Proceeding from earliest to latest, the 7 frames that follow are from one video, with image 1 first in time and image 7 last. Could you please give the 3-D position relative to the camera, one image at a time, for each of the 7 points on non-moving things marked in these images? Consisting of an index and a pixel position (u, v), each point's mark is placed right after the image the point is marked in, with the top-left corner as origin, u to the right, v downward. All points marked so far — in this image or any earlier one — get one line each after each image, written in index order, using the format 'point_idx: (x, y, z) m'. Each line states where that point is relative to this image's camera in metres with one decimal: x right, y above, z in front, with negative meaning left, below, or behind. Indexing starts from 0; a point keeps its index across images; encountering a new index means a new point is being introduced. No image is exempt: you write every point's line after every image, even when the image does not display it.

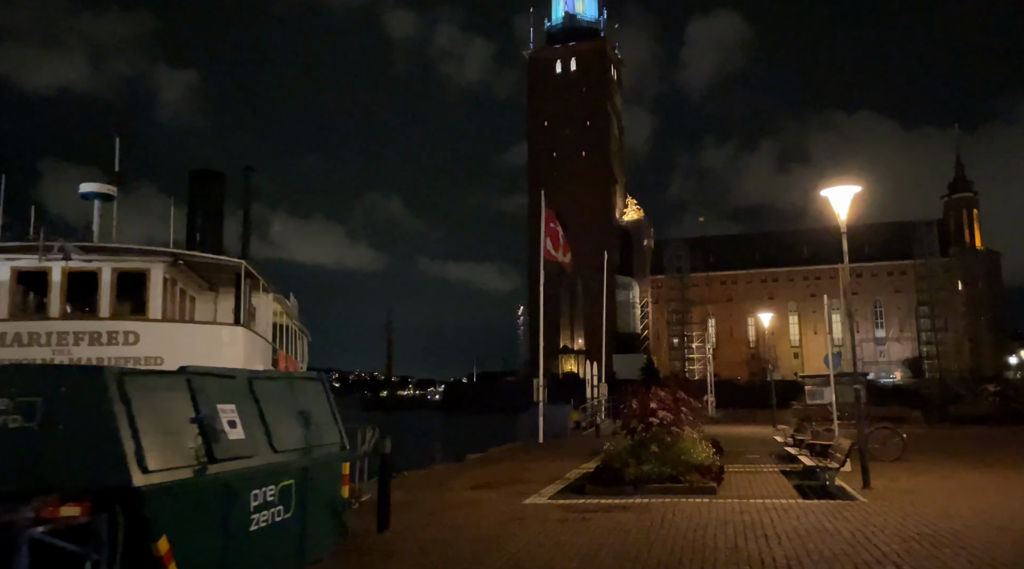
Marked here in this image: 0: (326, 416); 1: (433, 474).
0: (-2.4, -1.7, +10.1) m
1: (-1.9, -4.7, +19.3) m
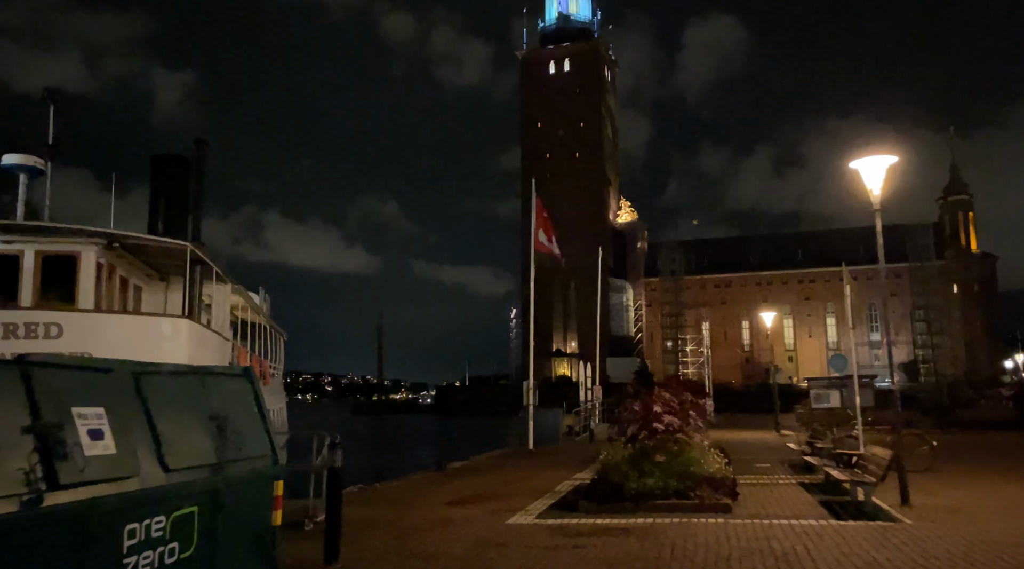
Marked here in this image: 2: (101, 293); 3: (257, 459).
0: (-2.6, -1.4, +8.0) m
1: (-2.2, -4.5, +17.2) m
2: (-8.0, -0.2, +15.2) m
3: (-2.5, -1.7, +7.7) m
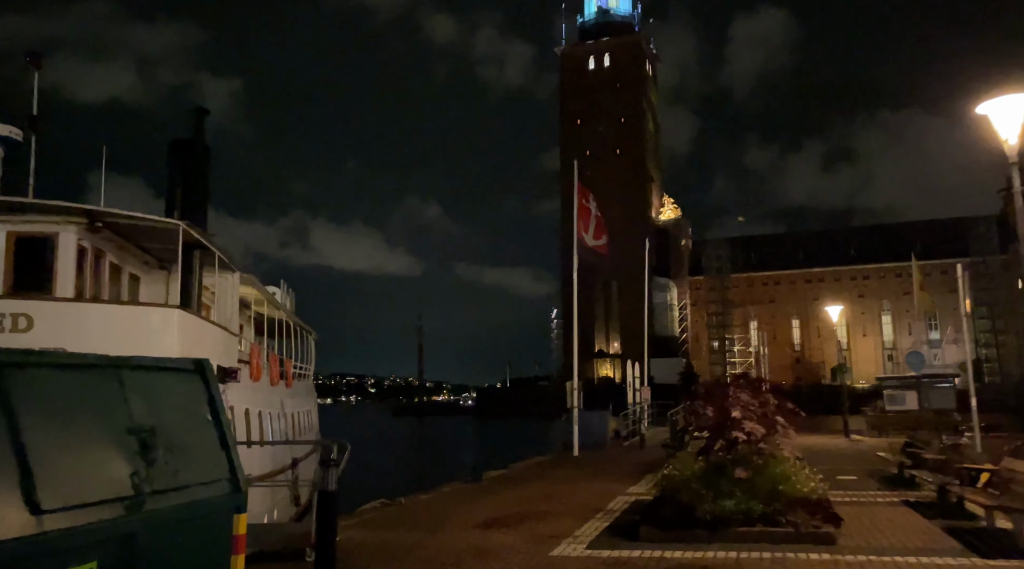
0: (-2.3, -1.1, +5.8) m
1: (-1.4, -4.2, +14.9) m
2: (-7.3, +0.1, +13.3) m
3: (-2.2, -1.4, +5.6) m
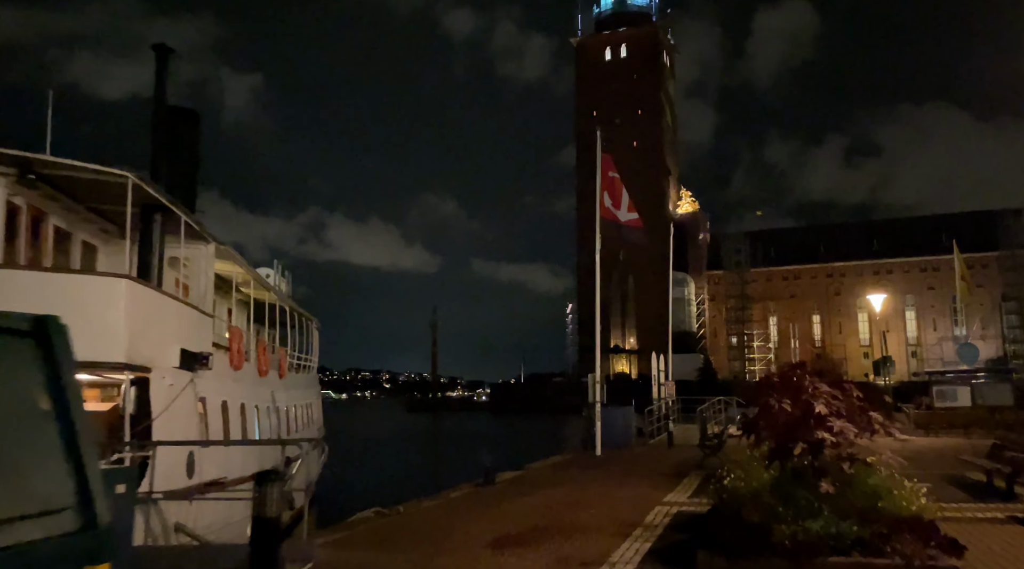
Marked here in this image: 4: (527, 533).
0: (-2.2, -0.7, +3.5) m
1: (-1.1, -3.7, +12.7) m
2: (-7.0, +0.5, +11.1) m
3: (-2.1, -1.0, +3.3) m
4: (+0.2, -3.4, +10.8) m
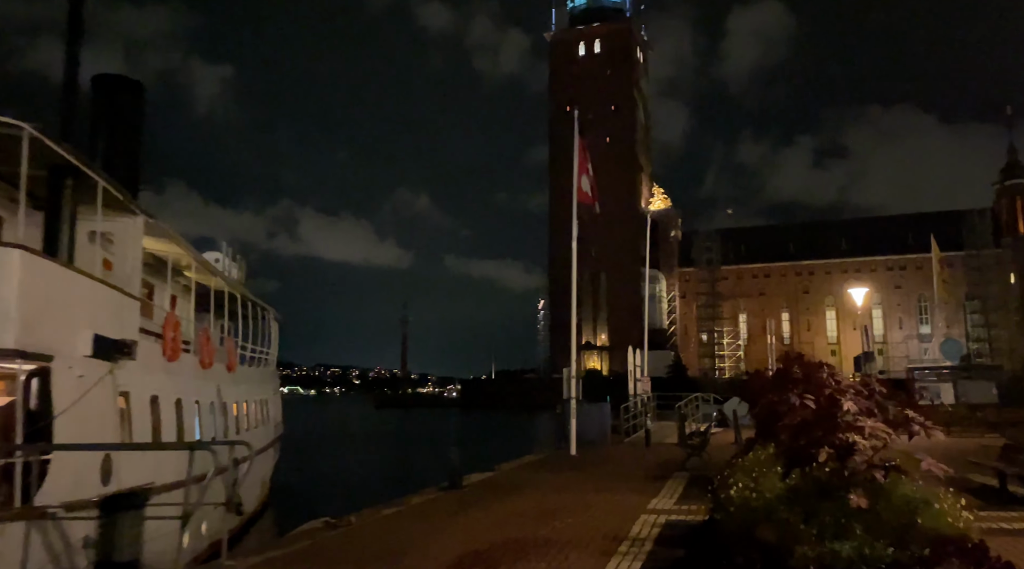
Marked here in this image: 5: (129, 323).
0: (-2.3, -0.4, +2.0) m
1: (-1.6, -3.4, +11.2) m
2: (-7.4, +0.9, +9.3) m
3: (-2.2, -0.7, +1.8) m
4: (-0.2, -3.2, +9.4) m
5: (-5.7, -0.5, +11.6) m
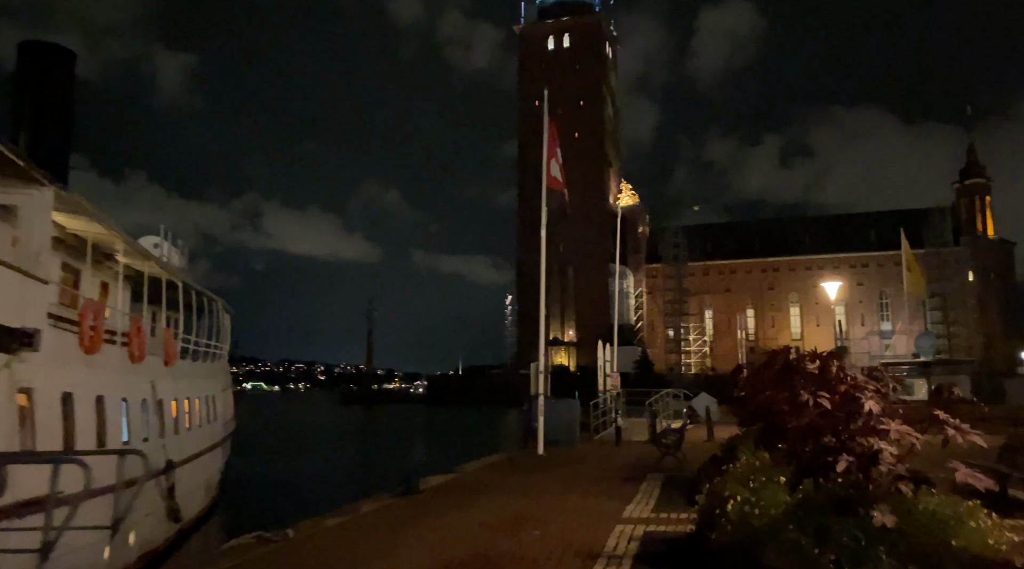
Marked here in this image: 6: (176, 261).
0: (-2.4, -0.2, +0.7) m
1: (-2.1, -3.2, +9.9) m
2: (-7.8, +1.1, +7.8) m
3: (-2.3, -0.6, +0.4) m
4: (-0.6, -3.0, +8.2) m
5: (-6.2, -0.3, +10.1) m
6: (-8.3, +0.6, +19.3) m
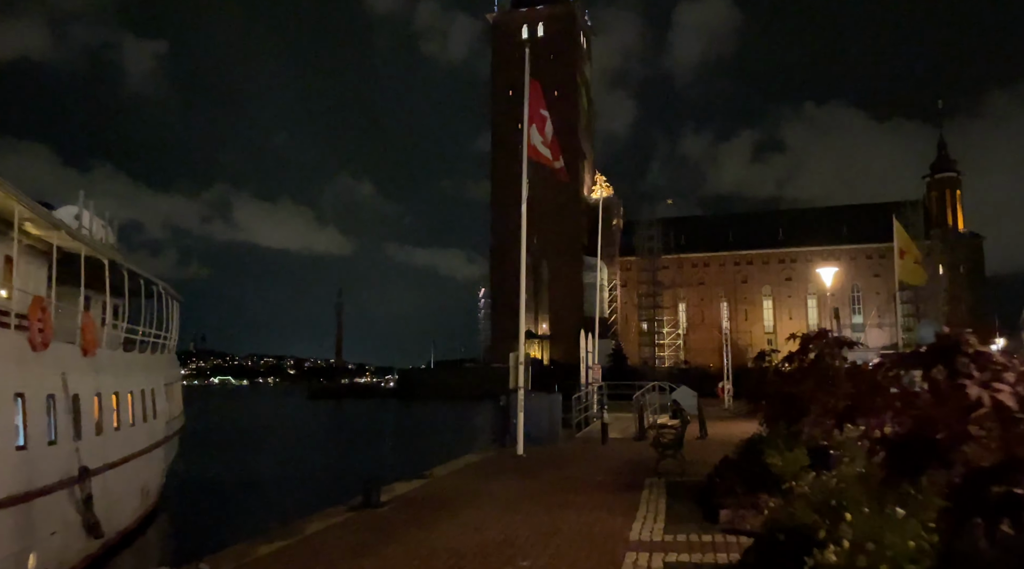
0: (-2.2, +0.1, -1.6) m
1: (-2.2, -2.8, +7.6) m
2: (-7.9, +1.5, +5.3) m
3: (-2.1, -0.3, -1.8) m
4: (-0.7, -2.6, +6.0) m
5: (-6.4, +0.1, +7.7) m
6: (-8.8, +1.1, +16.8) m
